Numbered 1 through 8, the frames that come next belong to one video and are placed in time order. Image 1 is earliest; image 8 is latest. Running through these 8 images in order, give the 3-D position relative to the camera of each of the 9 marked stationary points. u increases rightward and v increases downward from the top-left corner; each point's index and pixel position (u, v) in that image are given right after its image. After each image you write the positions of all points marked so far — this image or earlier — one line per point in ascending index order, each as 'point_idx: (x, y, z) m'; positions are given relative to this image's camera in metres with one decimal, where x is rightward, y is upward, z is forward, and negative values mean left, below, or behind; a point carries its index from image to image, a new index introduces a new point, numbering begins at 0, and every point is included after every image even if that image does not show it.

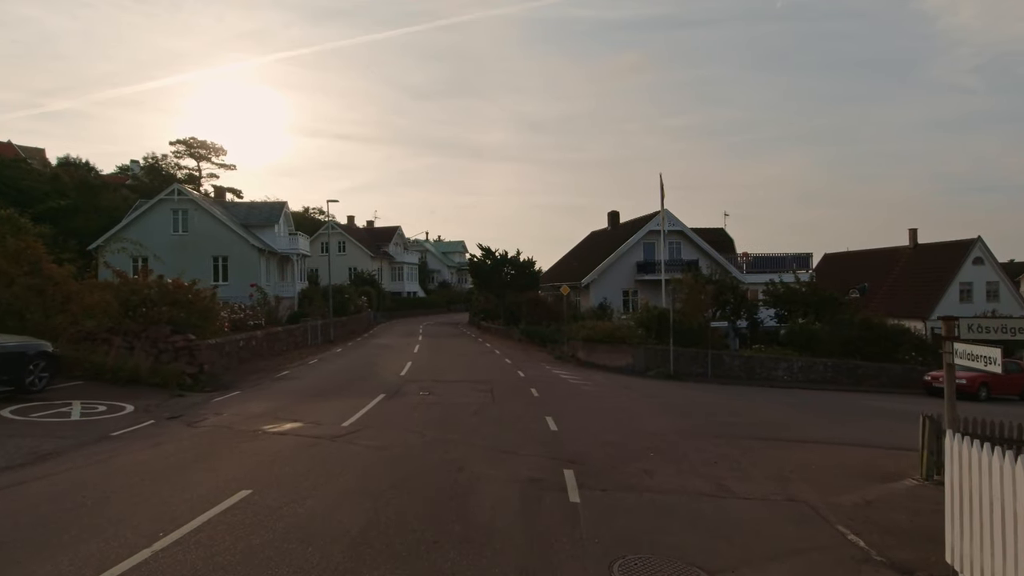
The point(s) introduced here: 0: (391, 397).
0: (-3.3, -3.0, +16.3) m
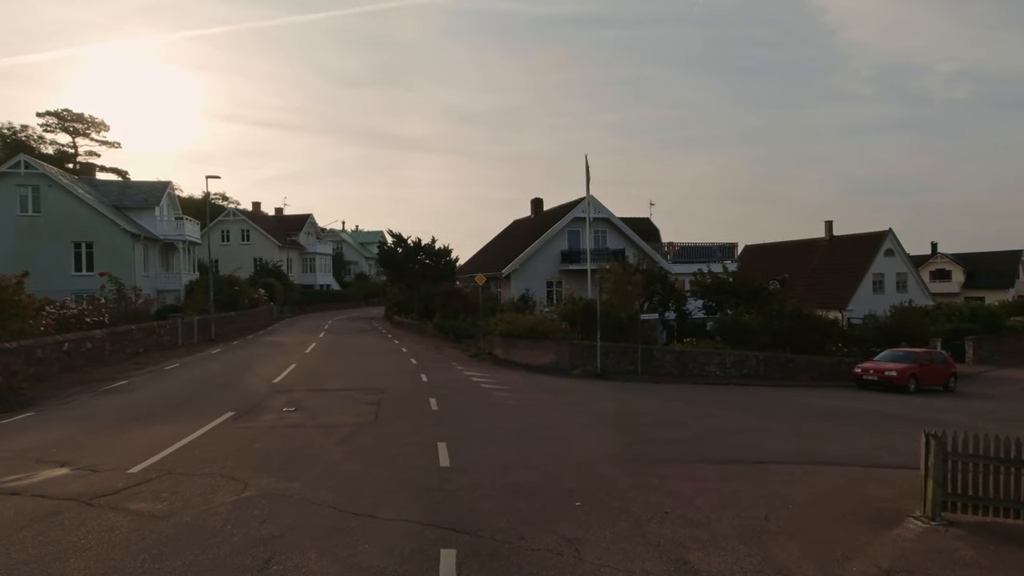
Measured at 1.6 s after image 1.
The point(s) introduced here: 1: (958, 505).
0: (-5.7, -2.7, +12.3) m
1: (+6.4, -3.2, +8.5) m
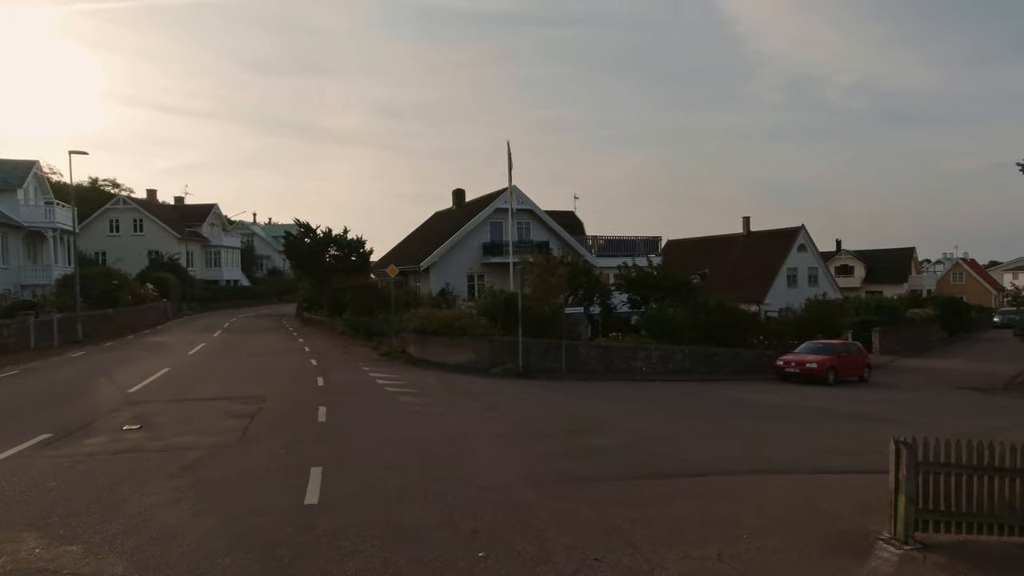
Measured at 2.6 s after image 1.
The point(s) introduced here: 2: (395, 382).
0: (-7.4, -2.5, +9.5) m
1: (+5.1, -2.9, +7.3) m
2: (-3.6, -2.9, +18.1) m
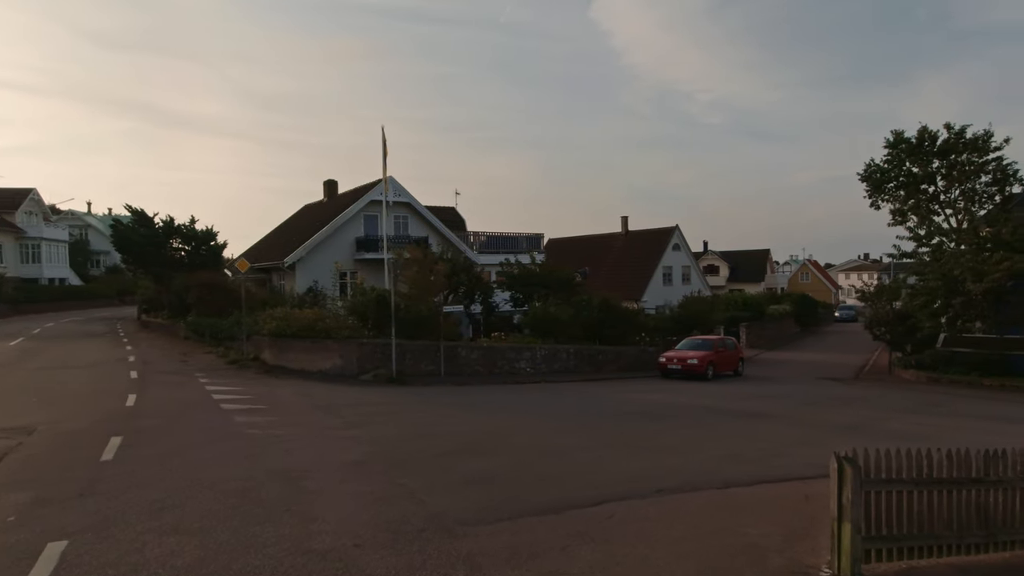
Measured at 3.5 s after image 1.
0: (-9.0, -2.3, +5.8) m
1: (+3.7, -2.7, +6.1) m
2: (-6.9, -2.7, +14.9) m
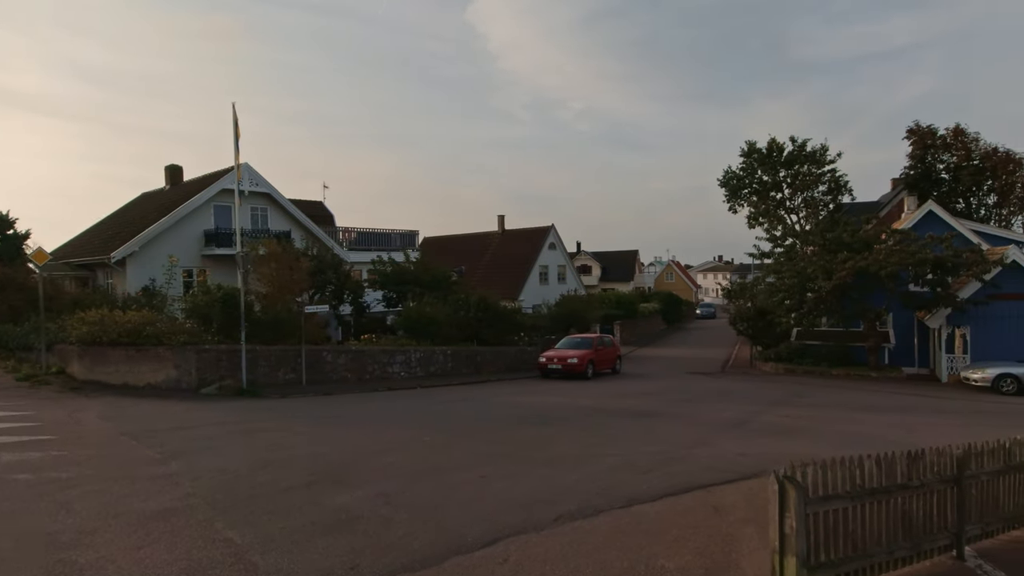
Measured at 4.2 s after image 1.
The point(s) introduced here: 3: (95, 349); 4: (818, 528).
0: (-9.7, -2.2, +2.2) m
1: (+2.6, -2.6, +5.1) m
2: (-9.6, -2.6, +11.6) m
3: (-12.5, -1.8, +17.8) m
4: (+2.7, -2.1, +5.2) m
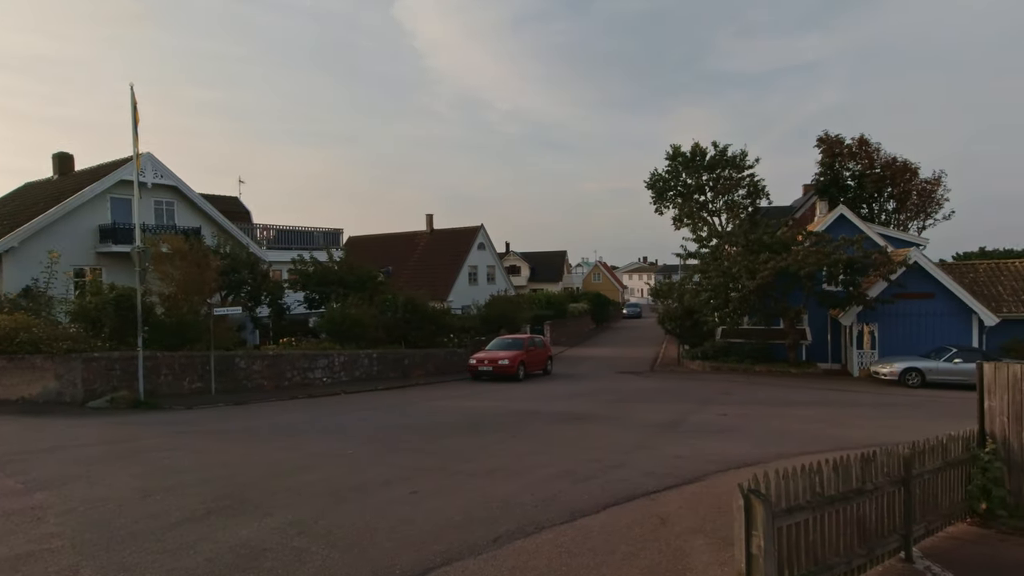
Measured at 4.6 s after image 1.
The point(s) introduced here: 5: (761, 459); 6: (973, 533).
0: (-9.8, -2.2, +0.3) m
1: (+2.1, -2.5, +4.7) m
2: (-10.8, -2.6, +9.6) m
3: (-14.4, -1.9, +15.4) m
4: (+2.2, -2.1, +4.8) m
5: (+4.8, -3.3, +11.4) m
6: (+6.0, -3.2, +7.6) m
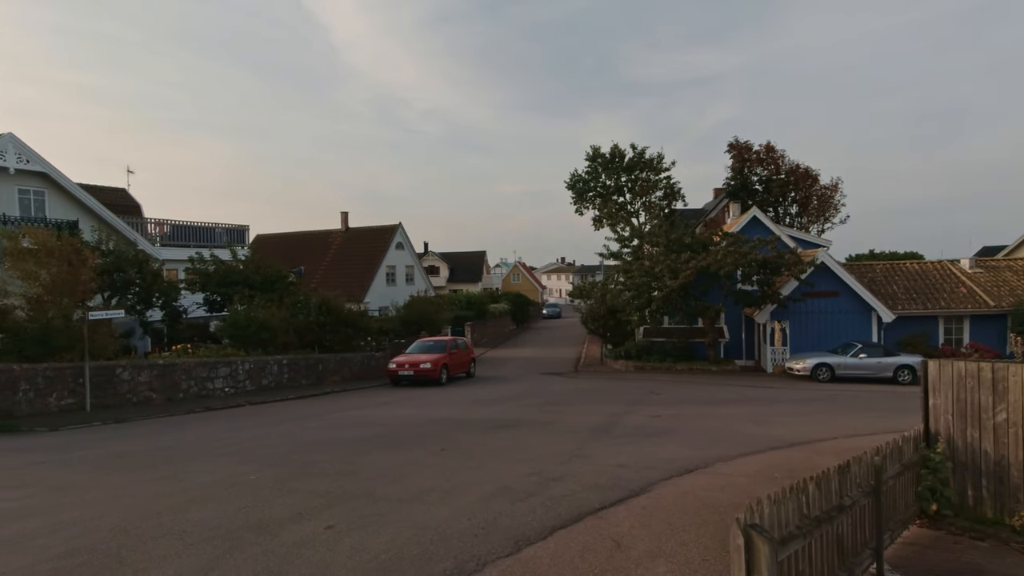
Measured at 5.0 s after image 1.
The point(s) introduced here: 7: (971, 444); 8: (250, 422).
0: (-9.4, -2.2, -2.0) m
1: (+1.8, -2.5, +4.0) m
2: (-11.7, -2.6, +7.1) m
3: (-16.1, -1.9, +12.3) m
4: (+1.8, -2.0, +4.0) m
5: (+3.5, -3.3, +11.0) m
6: (+5.2, -3.1, +7.4) m
7: (+6.1, -2.1, +7.8) m
8: (-6.3, -3.3, +14.2) m
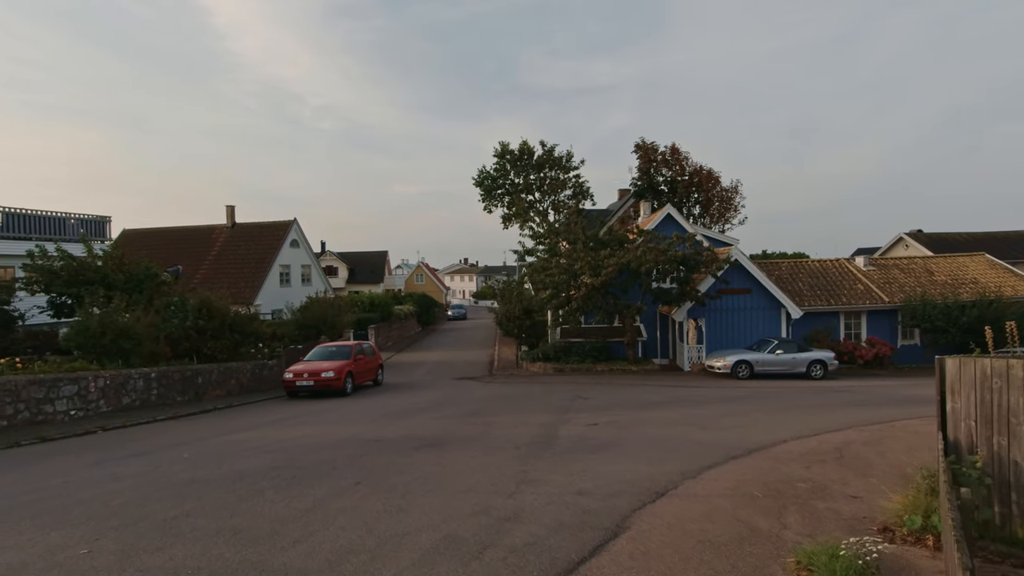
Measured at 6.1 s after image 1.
0: (-8.1, -2.0, -5.5) m
1: (+2.0, -2.3, +2.2) m
2: (-11.9, -2.6, +3.0) m
3: (-17.0, -1.8, +7.5) m
4: (+2.0, -1.8, +2.3) m
5: (+2.5, -3.1, +9.4) m
6: (+4.8, -2.9, +6.2) m
7: (+5.5, -1.9, +6.7) m
8: (-7.7, -3.2, +11.0) m
